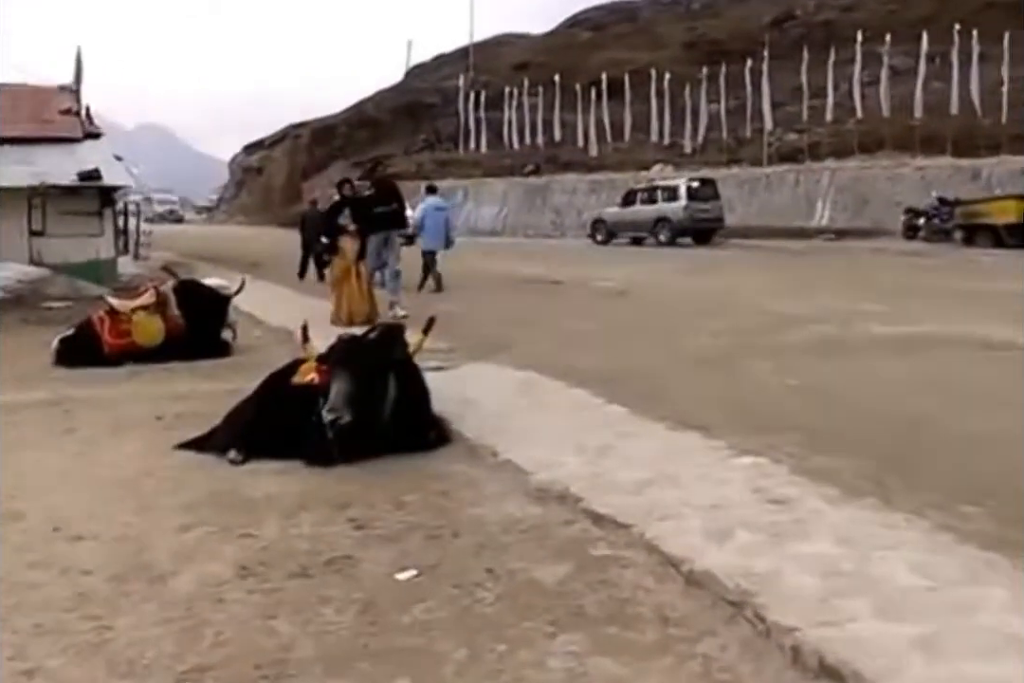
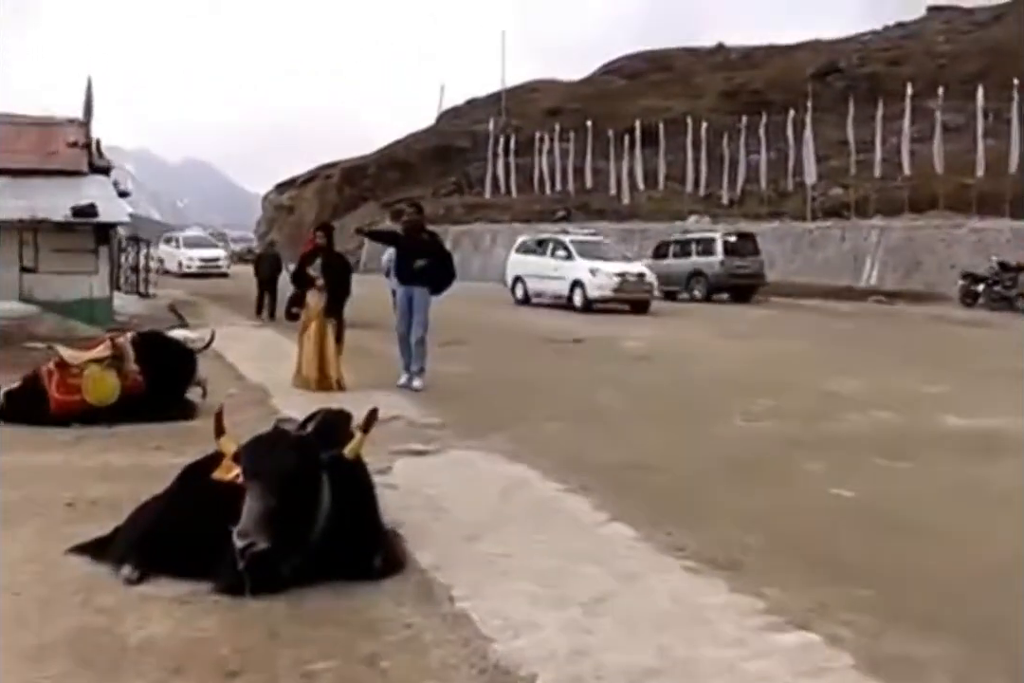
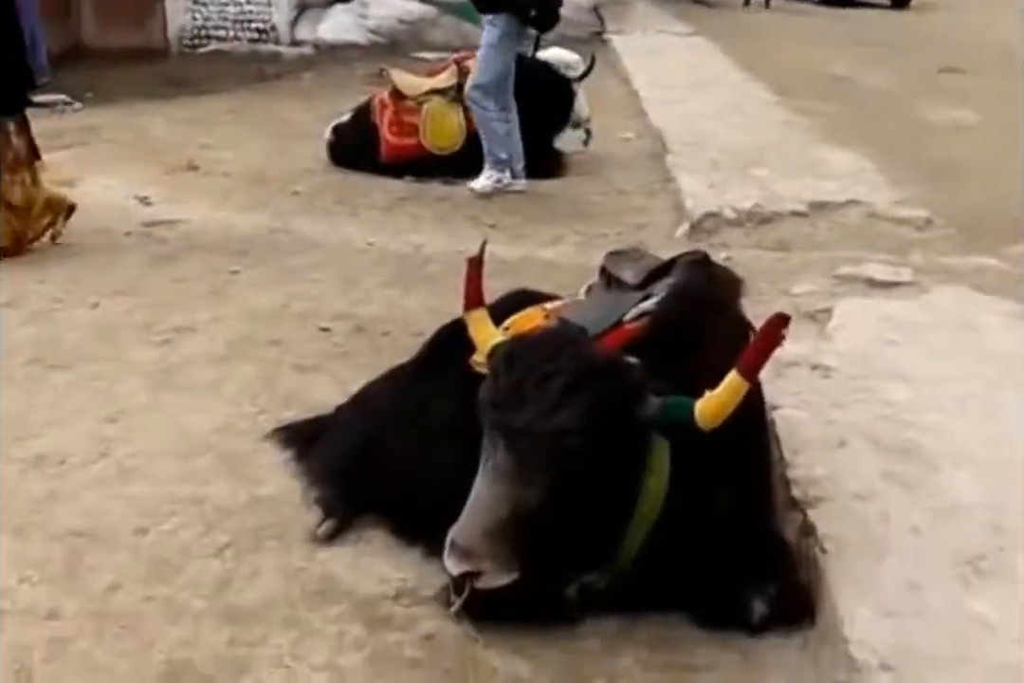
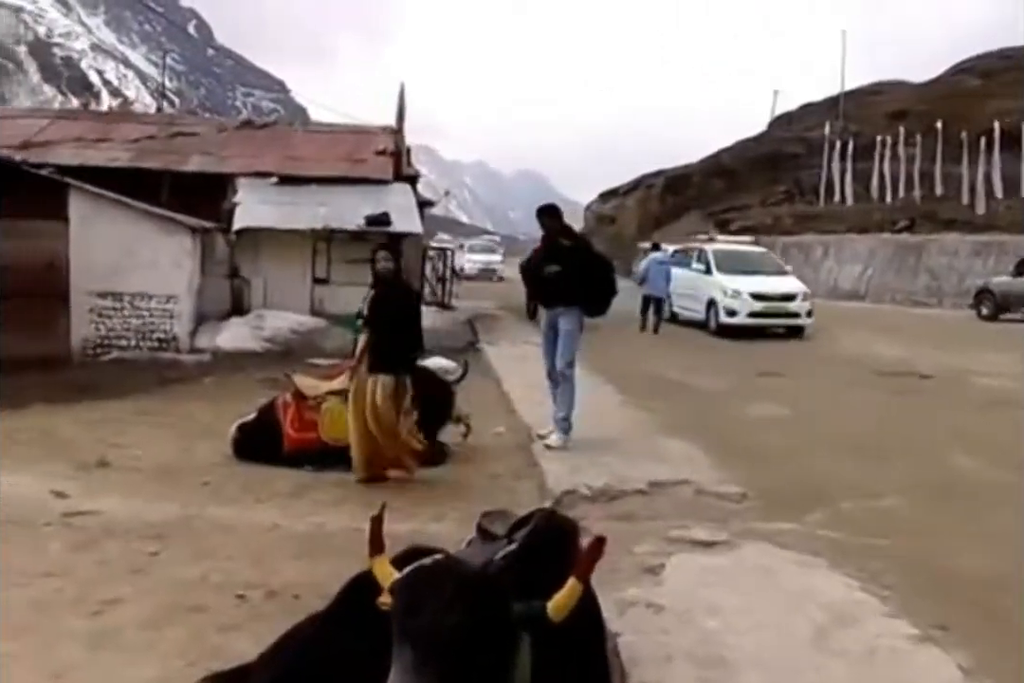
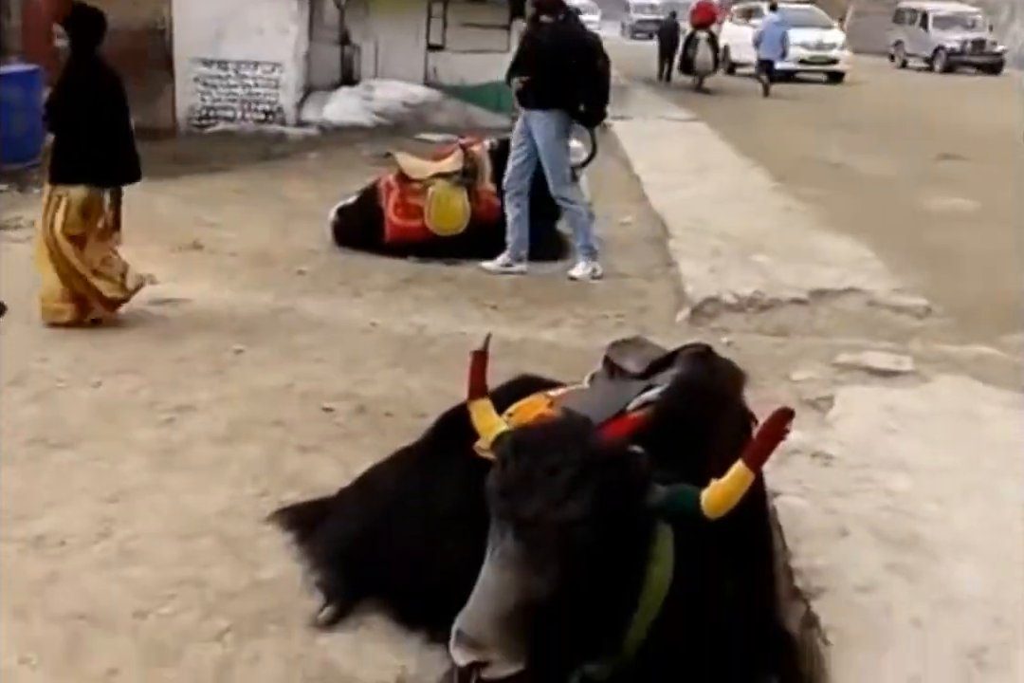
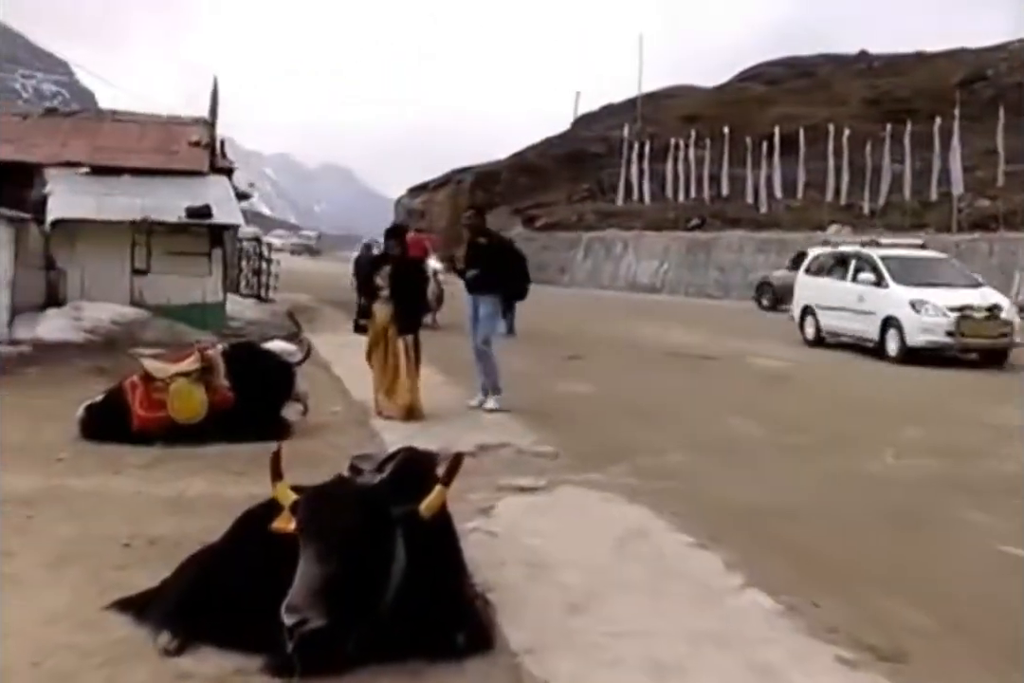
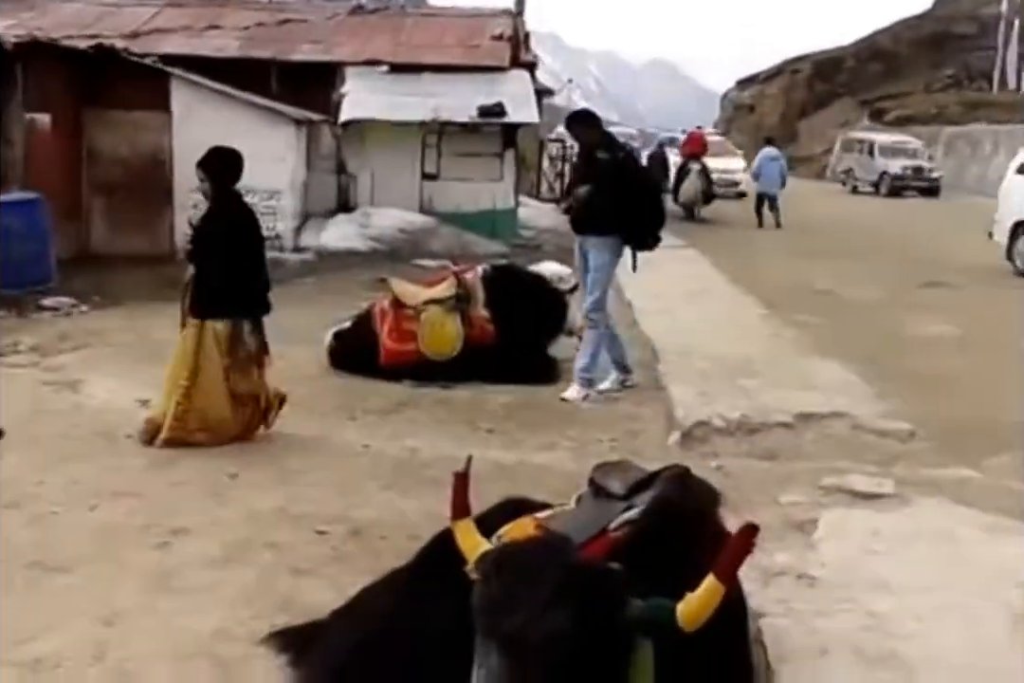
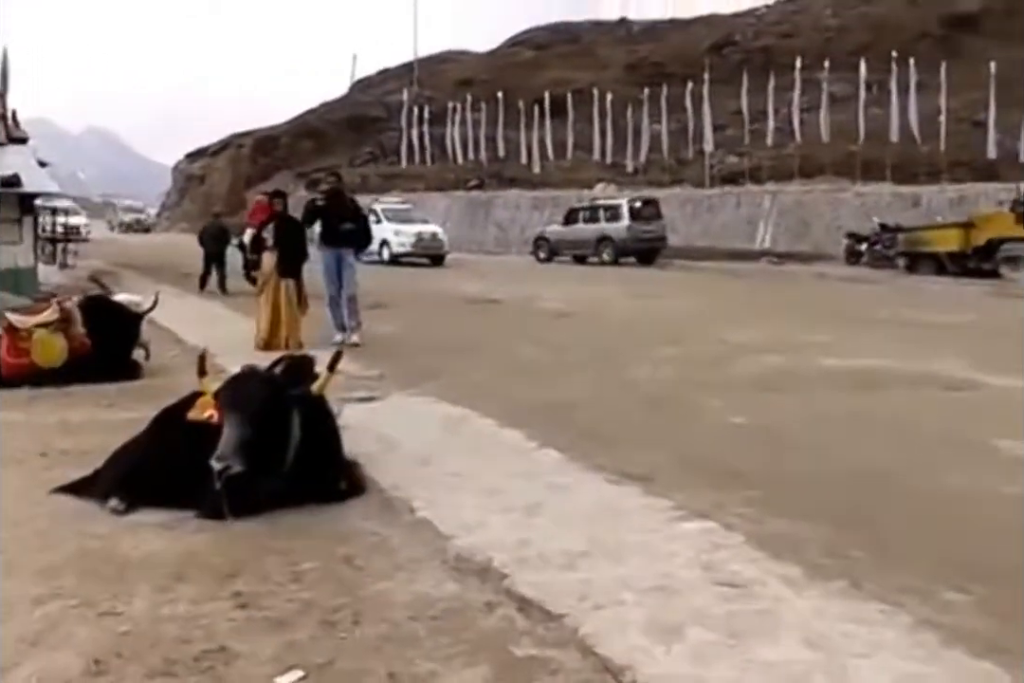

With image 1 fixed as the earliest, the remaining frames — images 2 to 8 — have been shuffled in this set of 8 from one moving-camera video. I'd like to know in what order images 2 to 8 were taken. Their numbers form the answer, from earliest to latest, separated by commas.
8, 2, 6, 4, 7, 5, 3
